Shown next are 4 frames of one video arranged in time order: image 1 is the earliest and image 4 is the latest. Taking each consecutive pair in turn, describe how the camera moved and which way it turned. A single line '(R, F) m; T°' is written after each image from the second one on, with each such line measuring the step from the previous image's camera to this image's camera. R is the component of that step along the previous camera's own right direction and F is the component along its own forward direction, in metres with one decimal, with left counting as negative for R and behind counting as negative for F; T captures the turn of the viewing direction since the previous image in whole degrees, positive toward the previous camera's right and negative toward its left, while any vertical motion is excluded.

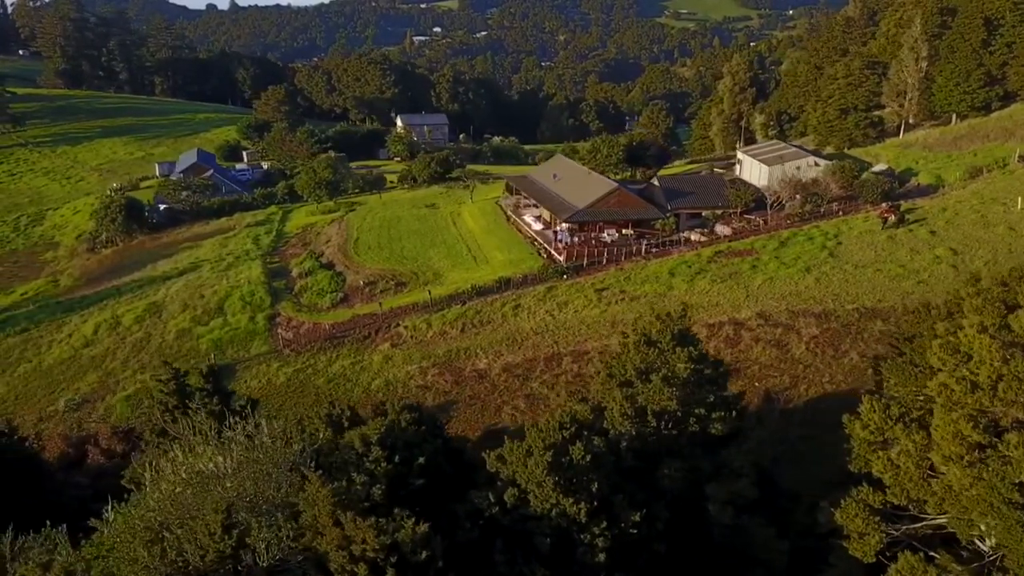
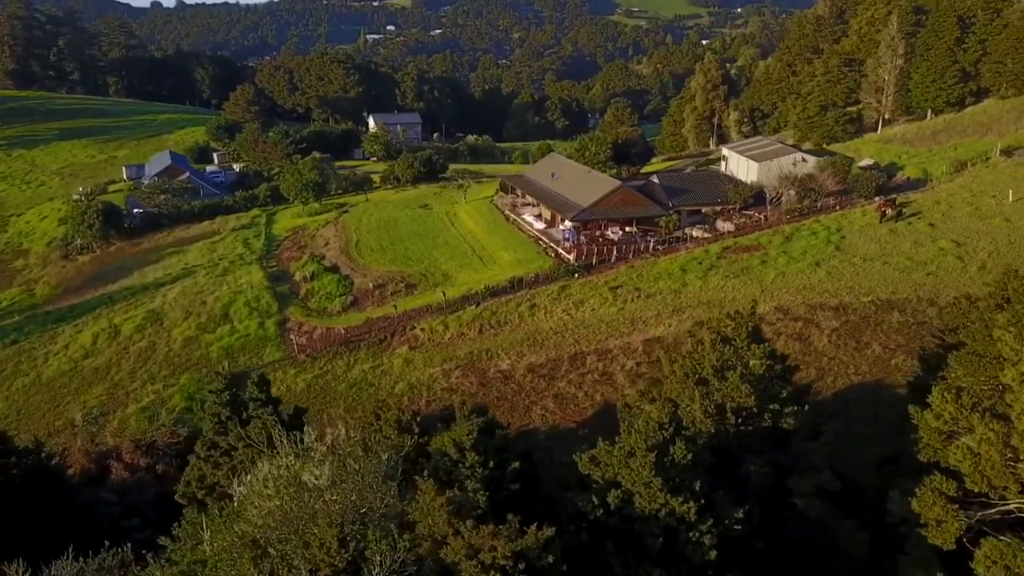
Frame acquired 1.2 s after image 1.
(-2.4, +0.1) m; +3°
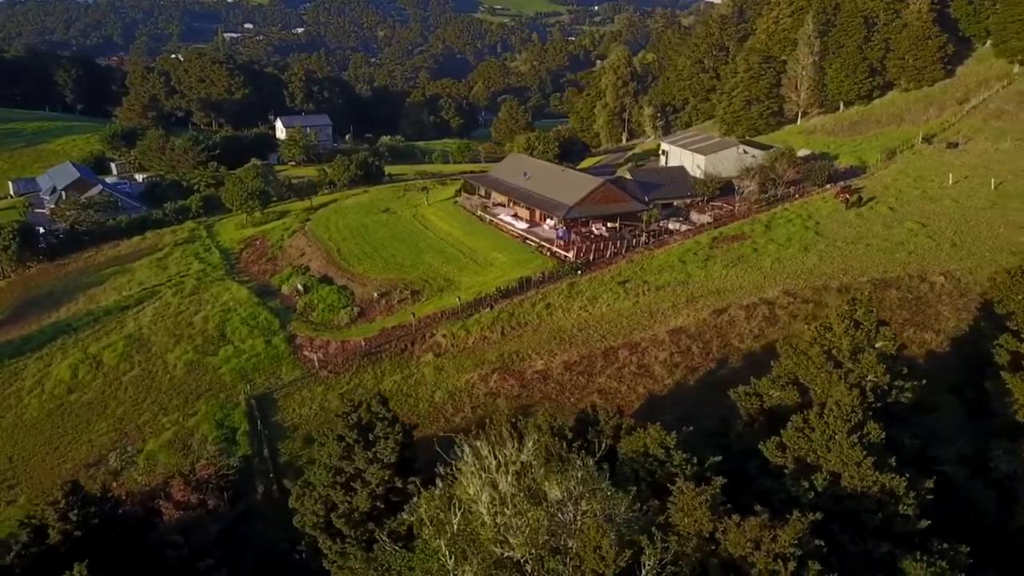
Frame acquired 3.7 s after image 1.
(-5.8, +0.4) m; +10°
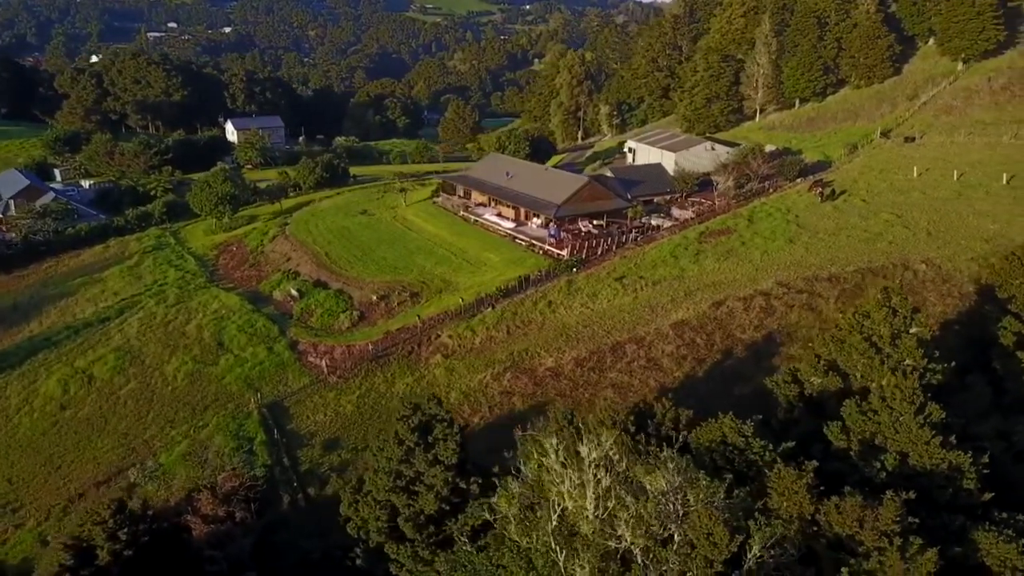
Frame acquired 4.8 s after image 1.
(-2.7, -0.1) m; +5°
